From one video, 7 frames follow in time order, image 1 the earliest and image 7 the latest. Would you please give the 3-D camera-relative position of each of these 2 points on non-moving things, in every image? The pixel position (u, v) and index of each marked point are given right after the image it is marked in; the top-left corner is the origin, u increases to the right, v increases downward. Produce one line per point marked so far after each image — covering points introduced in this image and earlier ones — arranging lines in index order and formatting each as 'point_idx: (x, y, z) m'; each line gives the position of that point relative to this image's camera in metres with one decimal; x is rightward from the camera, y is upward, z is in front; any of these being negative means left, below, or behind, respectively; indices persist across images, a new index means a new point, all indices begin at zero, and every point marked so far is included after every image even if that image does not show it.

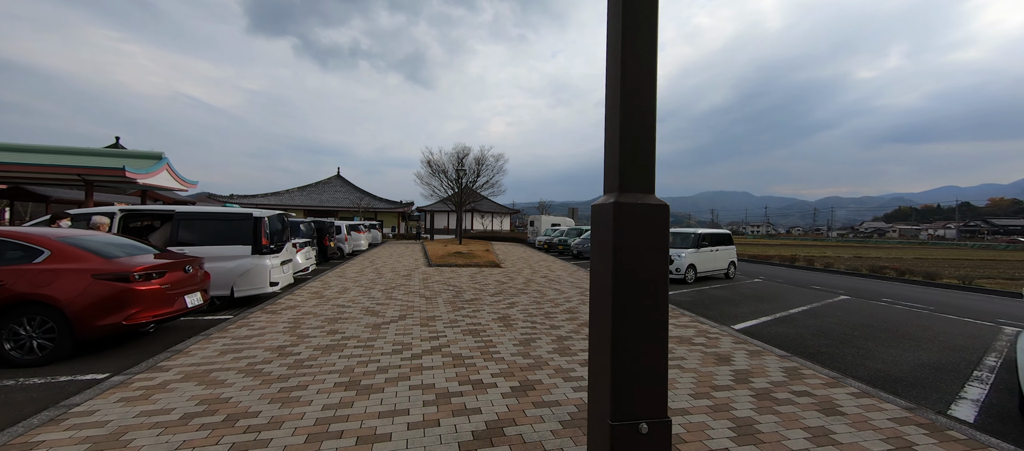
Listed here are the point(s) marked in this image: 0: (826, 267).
0: (+15.7, -2.1, +17.2) m
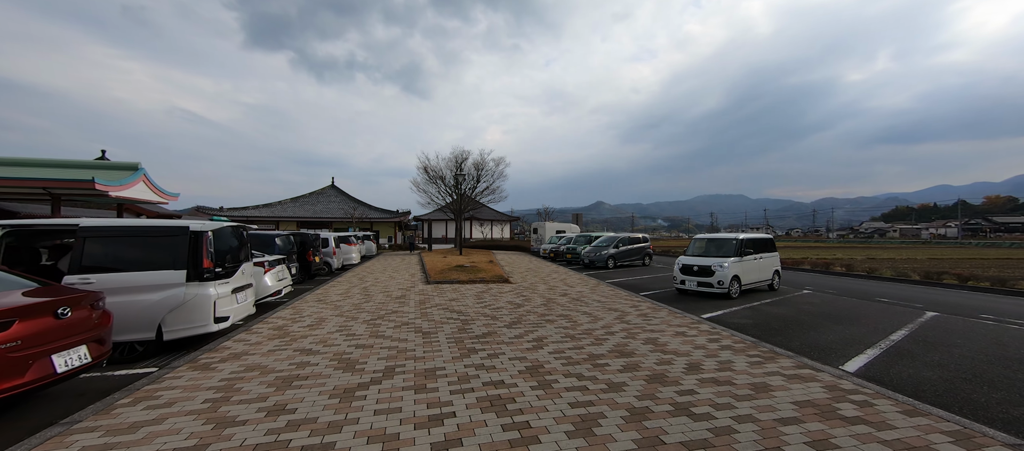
0: (+16.0, -2.1, +15.7) m
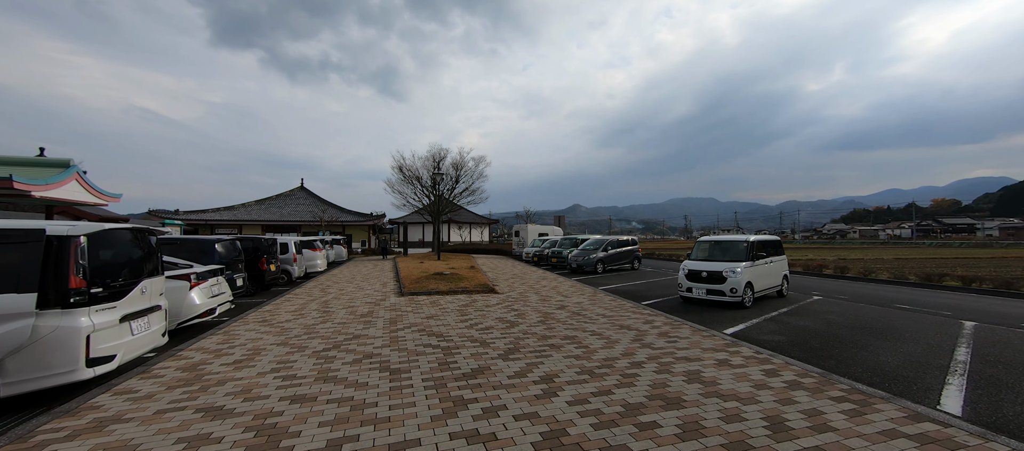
0: (+15.3, -2.2, +15.4) m
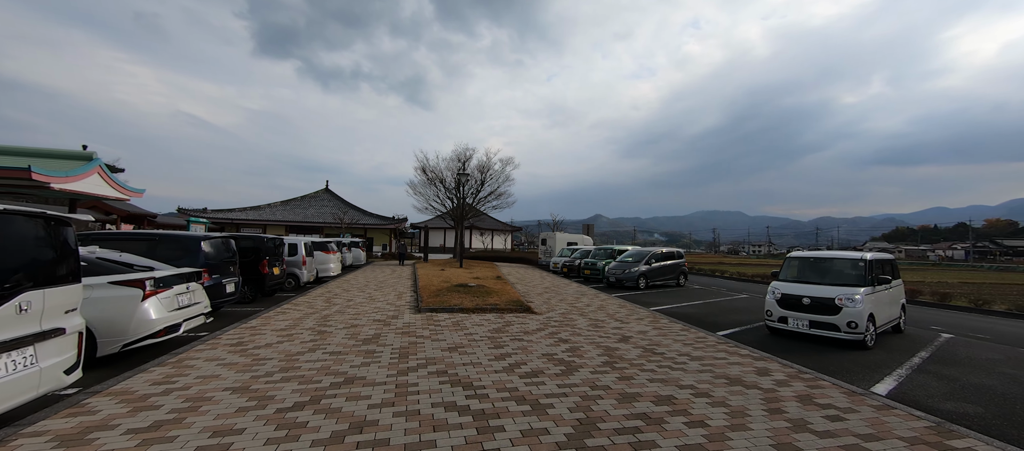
0: (+16.5, -2.8, +12.8) m
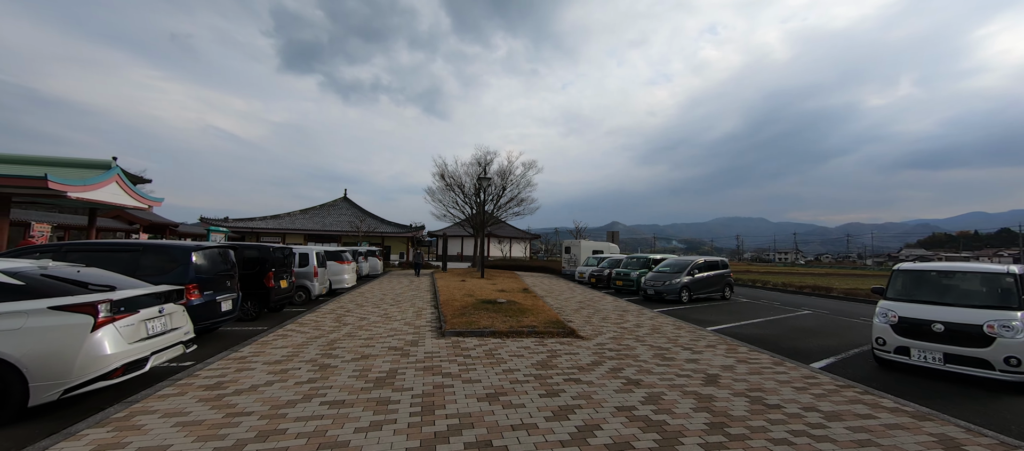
0: (+17.4, -3.0, +10.8) m
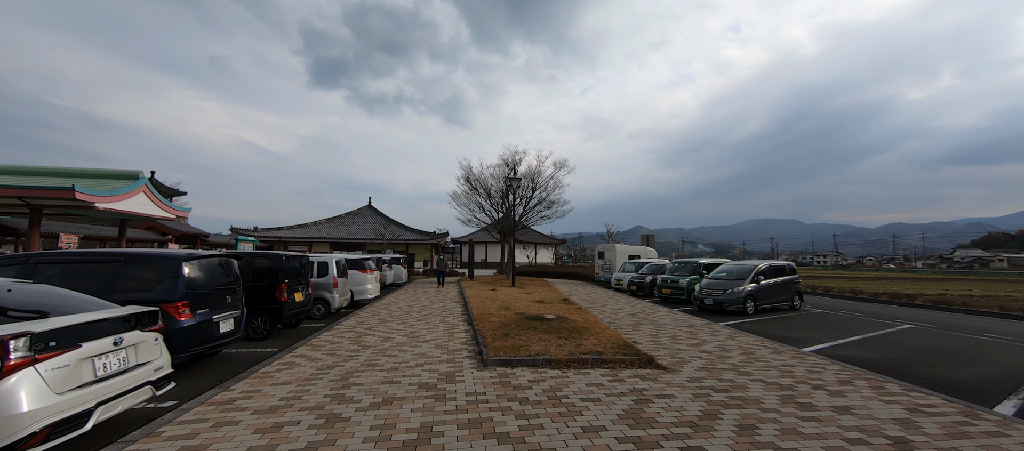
0: (+18.5, -2.7, +8.4) m
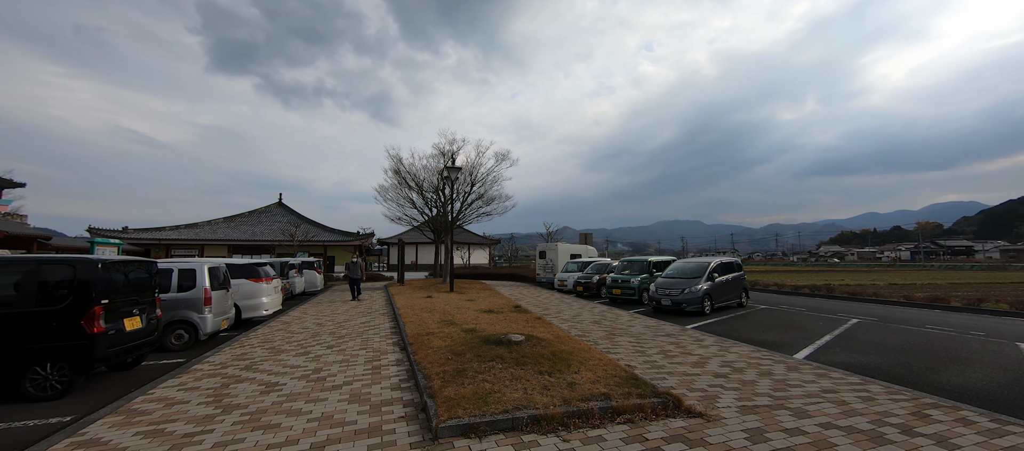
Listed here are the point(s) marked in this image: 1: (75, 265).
0: (+17.3, -2.6, +10.0) m
1: (-5.6, -0.5, +4.4) m
